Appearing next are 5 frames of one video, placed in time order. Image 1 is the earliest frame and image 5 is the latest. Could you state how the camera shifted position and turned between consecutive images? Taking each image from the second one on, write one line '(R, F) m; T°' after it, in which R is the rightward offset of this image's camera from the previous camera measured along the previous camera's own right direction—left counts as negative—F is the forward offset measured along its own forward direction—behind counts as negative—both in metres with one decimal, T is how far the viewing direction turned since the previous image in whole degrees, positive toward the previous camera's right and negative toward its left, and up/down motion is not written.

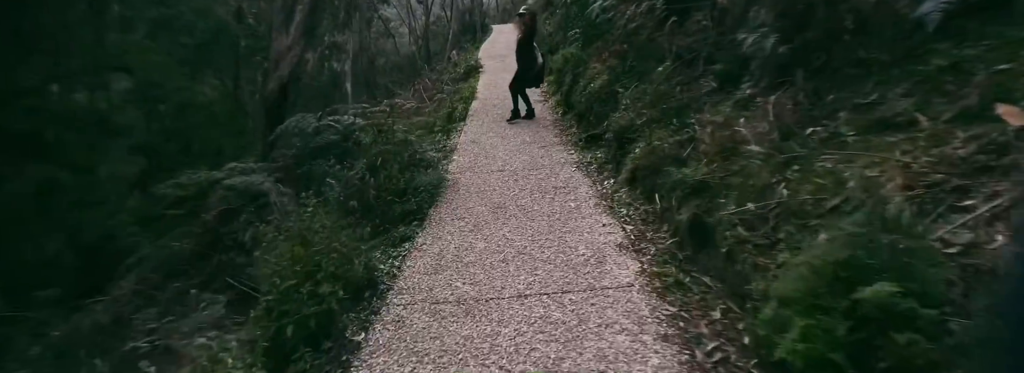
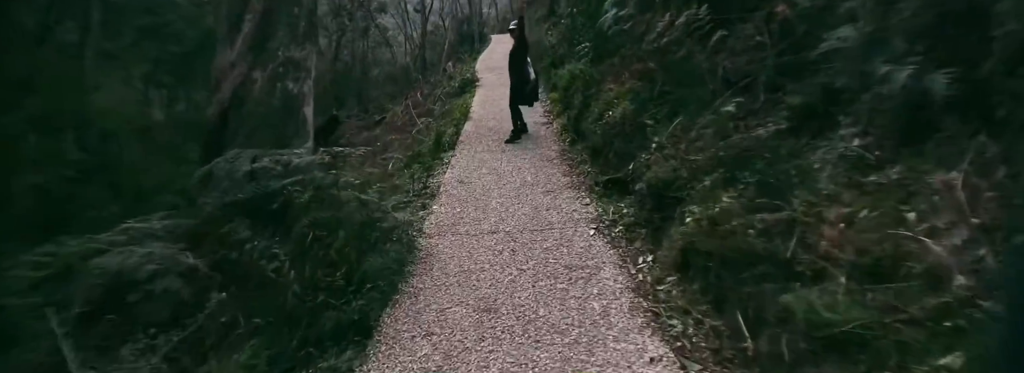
(0.0, +1.4) m; 0°
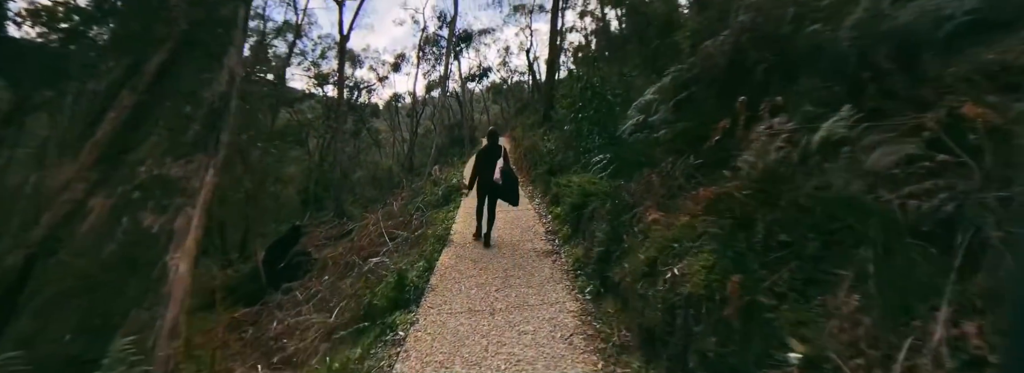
(0.0, +2.2) m; +1°
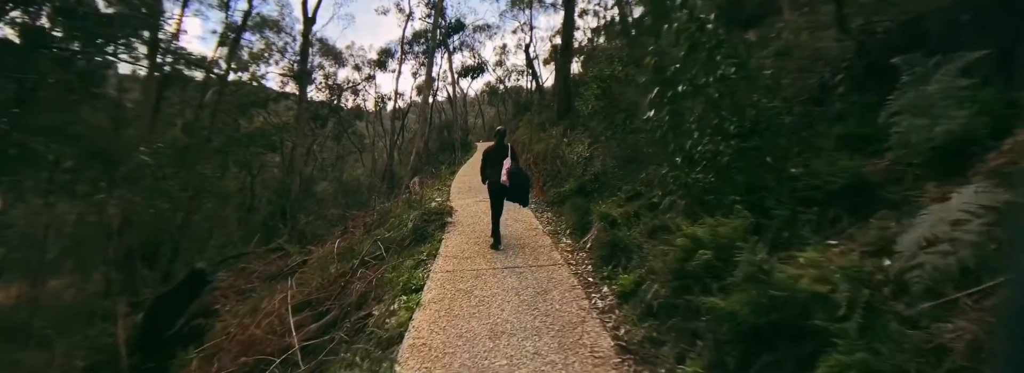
(-0.3, +4.2) m; +1°
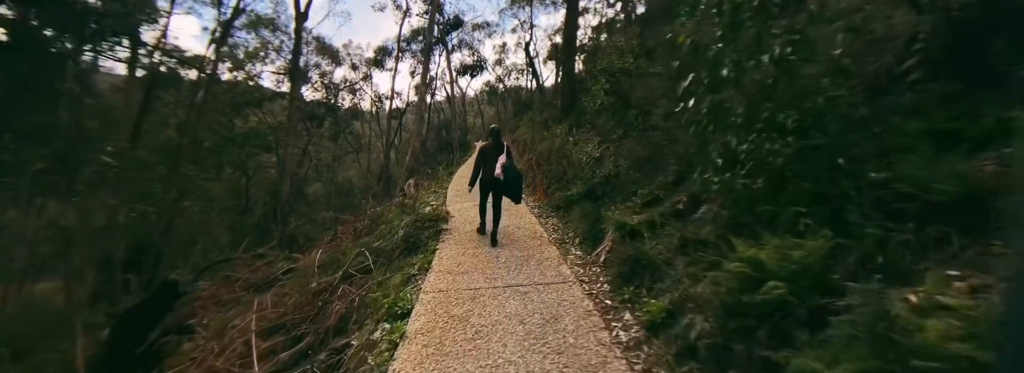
(0.0, +0.7) m; 0°
